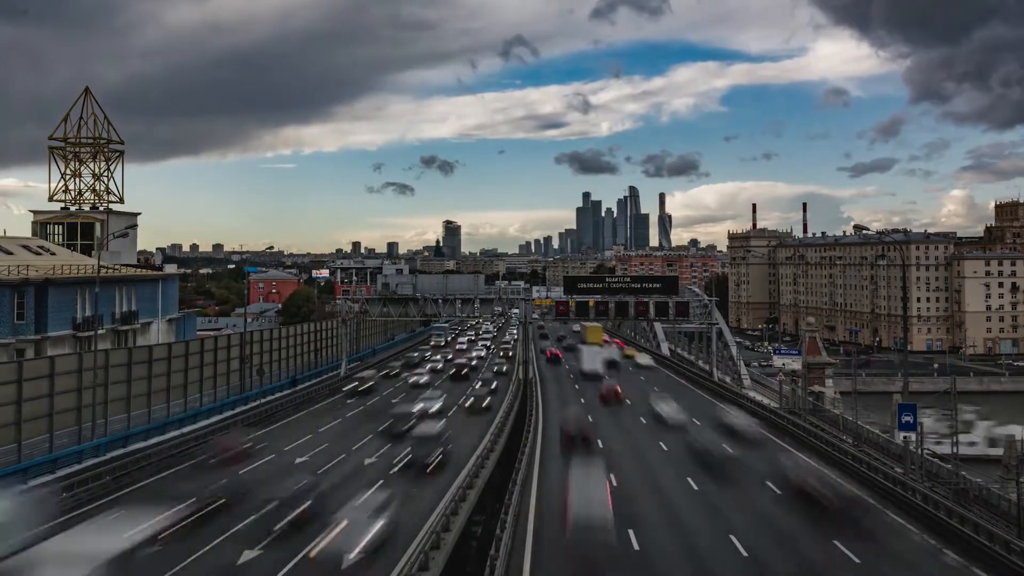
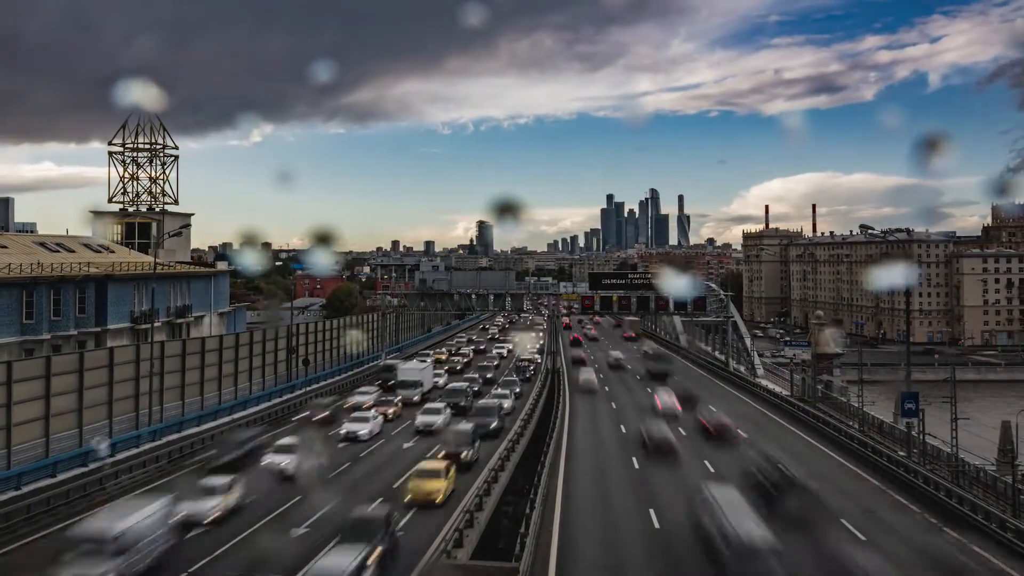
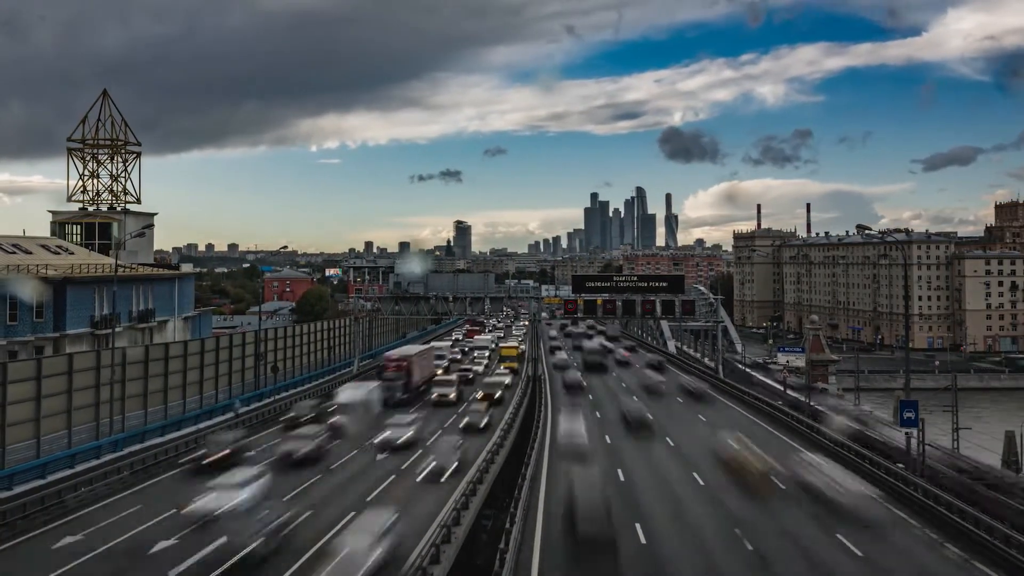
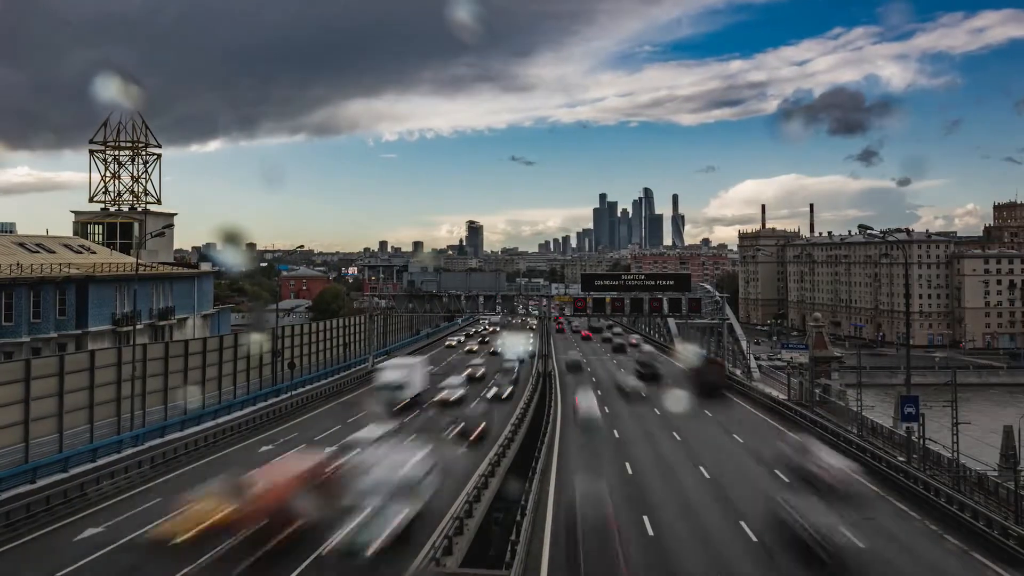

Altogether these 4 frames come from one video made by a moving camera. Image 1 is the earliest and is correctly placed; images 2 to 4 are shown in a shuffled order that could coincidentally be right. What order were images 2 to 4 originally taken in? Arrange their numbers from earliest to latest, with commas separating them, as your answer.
3, 4, 2
